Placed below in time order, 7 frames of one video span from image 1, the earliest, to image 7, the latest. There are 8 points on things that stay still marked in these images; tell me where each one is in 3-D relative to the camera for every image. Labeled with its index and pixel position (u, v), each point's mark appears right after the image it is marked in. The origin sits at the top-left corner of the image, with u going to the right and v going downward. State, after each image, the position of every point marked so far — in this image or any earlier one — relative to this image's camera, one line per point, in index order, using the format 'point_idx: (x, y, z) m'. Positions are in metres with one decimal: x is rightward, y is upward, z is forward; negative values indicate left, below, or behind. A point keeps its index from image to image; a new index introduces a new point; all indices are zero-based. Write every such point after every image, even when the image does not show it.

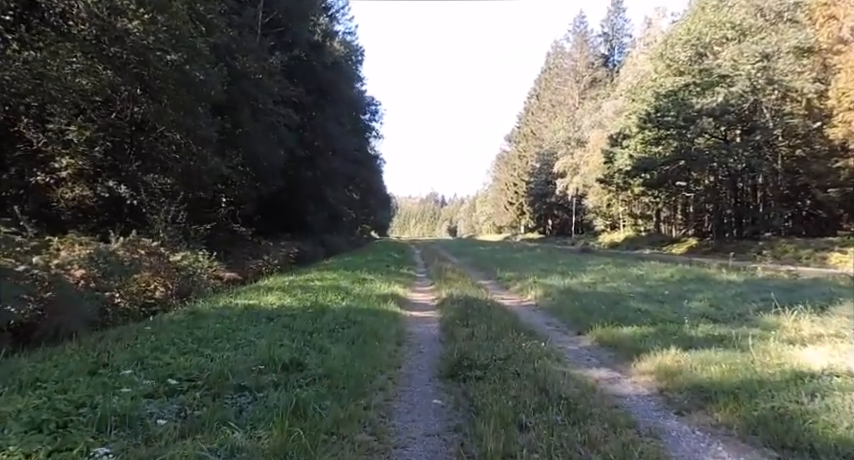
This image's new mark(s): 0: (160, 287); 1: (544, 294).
0: (-5.4, -1.2, +14.8) m
1: (+2.5, -1.4, +15.5) m
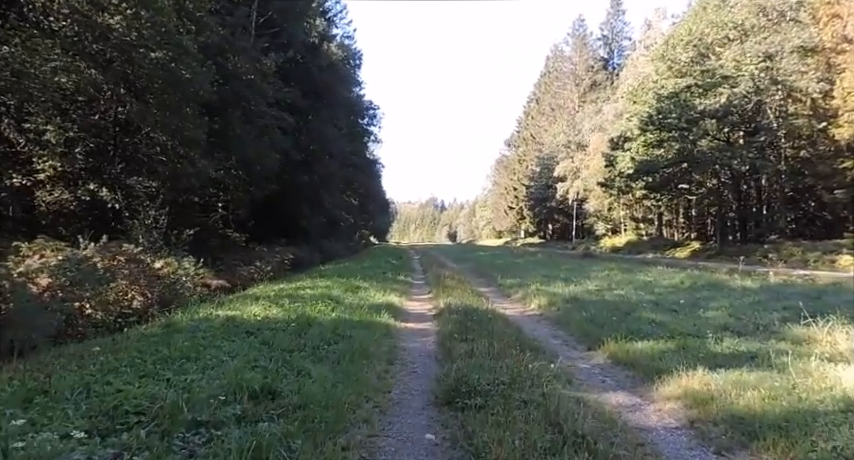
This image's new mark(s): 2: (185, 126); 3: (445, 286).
0: (-5.4, -1.3, +13.8) m
1: (+2.4, -1.5, +14.6) m
2: (-6.3, +2.8, +19.4) m
3: (+0.5, -1.5, +19.2) m
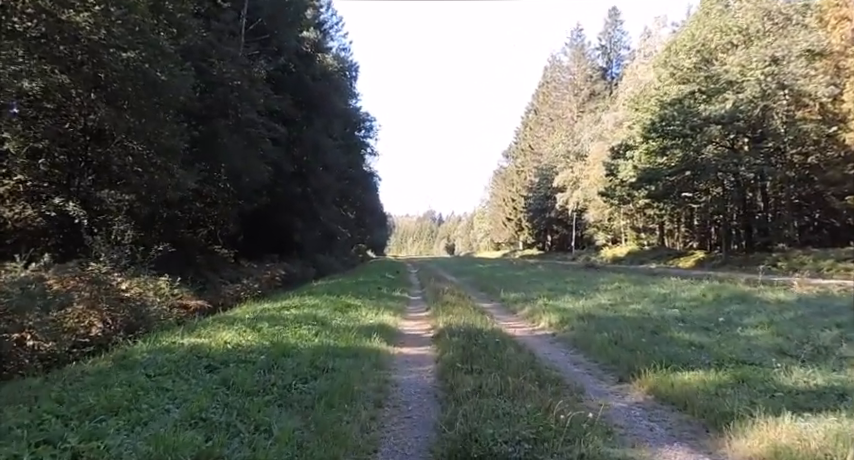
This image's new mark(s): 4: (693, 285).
0: (-5.5, -1.6, +12.2) m
1: (+2.4, -1.7, +13.0) m
2: (-6.4, +2.4, +17.8) m
3: (+0.4, -1.7, +17.6) m
4: (+7.2, -1.5, +19.8) m
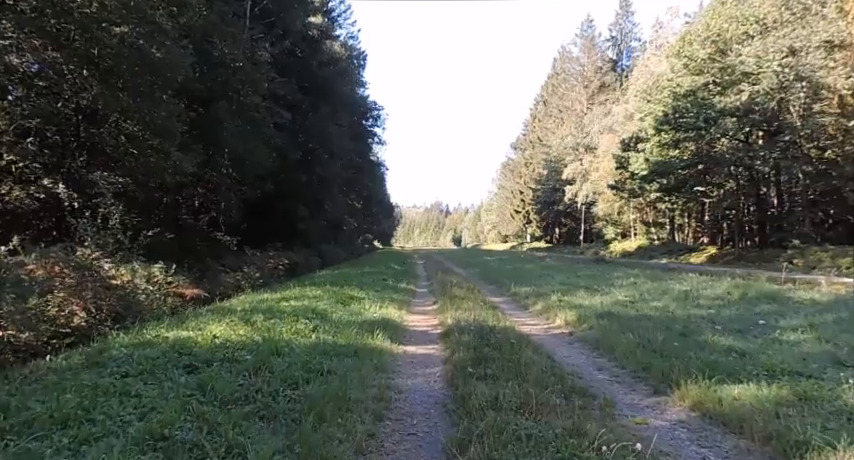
0: (-5.4, -1.3, +11.3) m
1: (+2.5, -1.5, +12.0) m
2: (-6.2, +2.7, +16.9) m
3: (+0.6, -1.5, +16.7) m
4: (+7.3, -1.3, +18.8) m
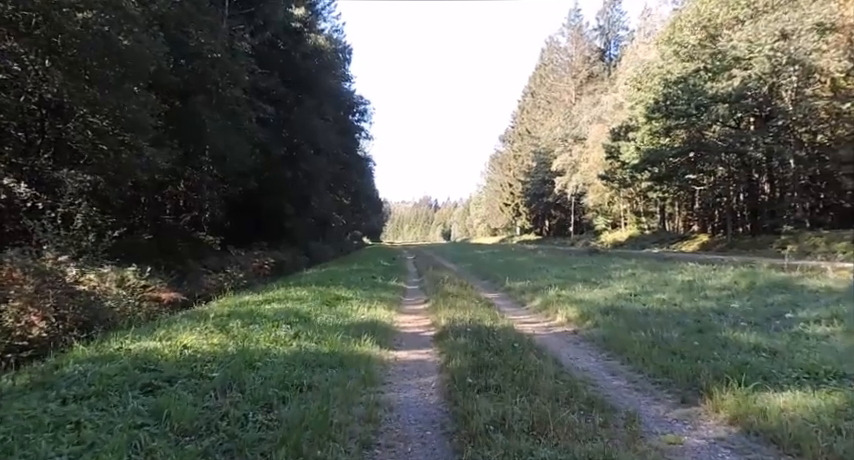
0: (-5.5, -1.3, +10.4) m
1: (+2.4, -1.4, +11.2) m
2: (-6.5, +2.7, +15.9) m
3: (+0.4, -1.4, +15.8) m
4: (+7.1, -1.0, +18.0) m
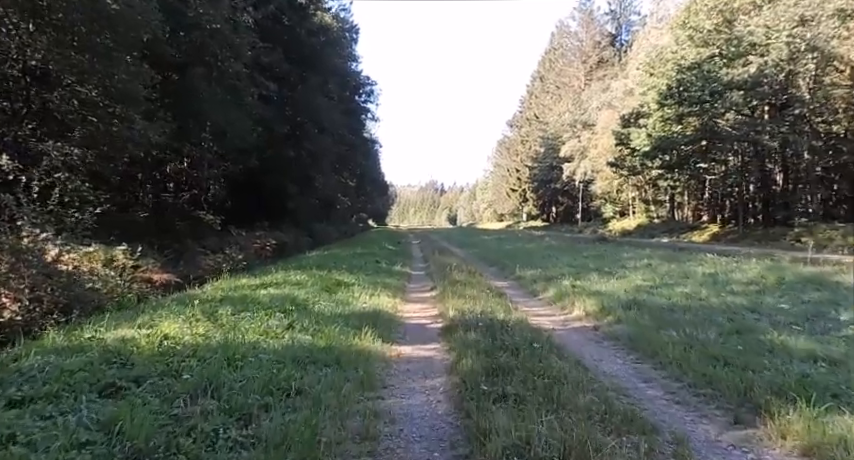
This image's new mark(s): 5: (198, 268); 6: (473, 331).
0: (-5.4, -1.0, +9.5) m
1: (+2.5, -1.2, +10.3) m
2: (-6.3, +3.2, +15.0) m
3: (+0.5, -1.0, +14.9) m
4: (+7.3, -0.8, +17.1) m
5: (-5.9, -0.9, +18.7) m
6: (+0.5, -1.2, +8.7) m
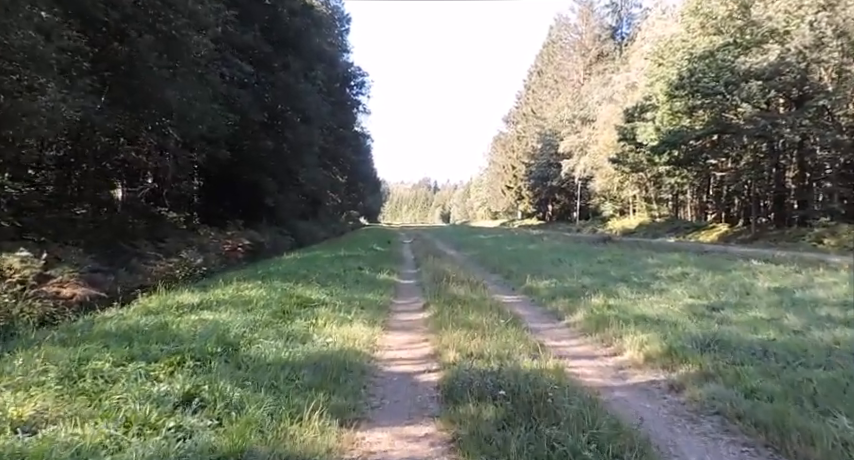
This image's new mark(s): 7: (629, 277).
0: (-5.5, -1.0, +6.1) m
1: (+2.4, -1.2, +7.0) m
2: (-6.4, +3.1, +11.6) m
3: (+0.4, -1.1, +11.6) m
4: (+7.1, -0.8, +13.8) m
5: (-6.0, -1.0, +15.3) m
6: (+0.4, -1.3, +5.3) m
7: (+4.5, -1.1, +16.5) m
